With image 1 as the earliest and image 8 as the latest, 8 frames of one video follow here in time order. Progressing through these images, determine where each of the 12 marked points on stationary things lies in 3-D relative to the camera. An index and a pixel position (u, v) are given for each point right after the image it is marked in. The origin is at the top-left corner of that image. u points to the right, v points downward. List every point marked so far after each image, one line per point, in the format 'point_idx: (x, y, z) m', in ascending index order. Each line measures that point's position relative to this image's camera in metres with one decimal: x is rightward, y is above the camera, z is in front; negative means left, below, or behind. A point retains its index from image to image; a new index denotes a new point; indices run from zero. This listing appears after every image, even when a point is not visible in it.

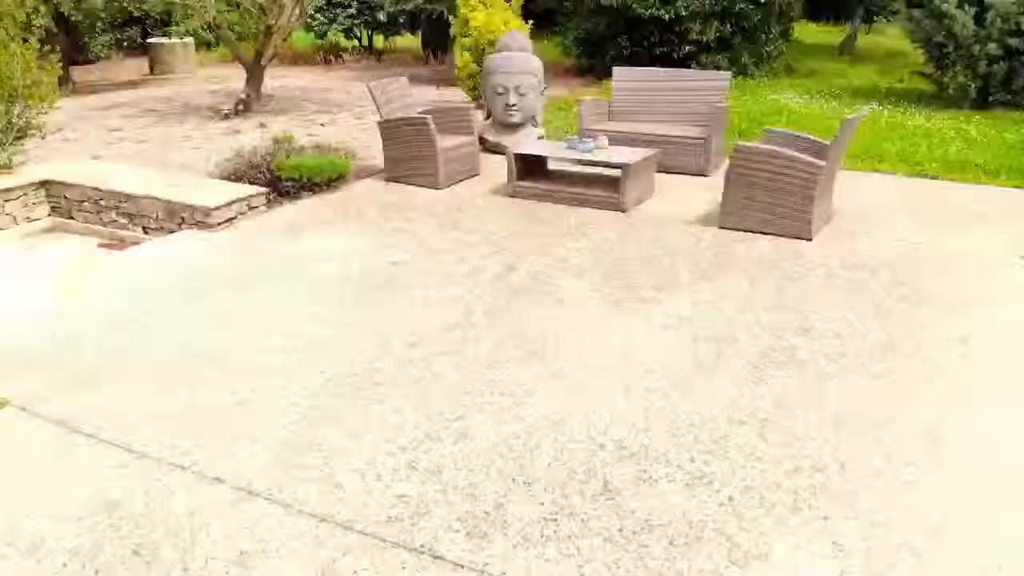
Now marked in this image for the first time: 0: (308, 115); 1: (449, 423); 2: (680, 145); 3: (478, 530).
0: (-2.0, +1.7, +8.2) m
1: (-0.2, -0.4, +2.5) m
2: (+1.1, +0.9, +5.4) m
3: (-0.1, -0.6, +2.0) m
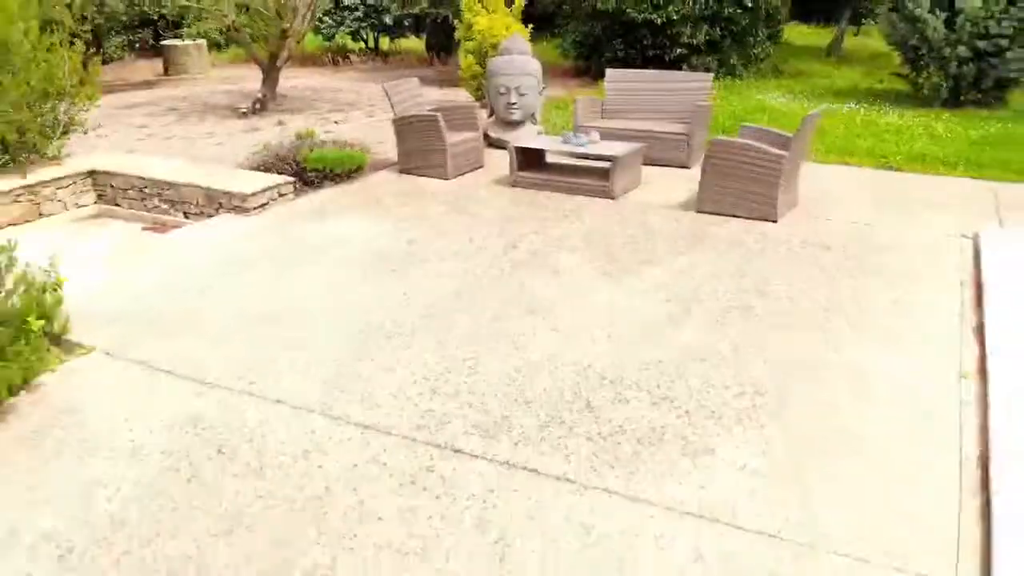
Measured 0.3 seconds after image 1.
0: (-2.0, +1.9, +8.8) m
1: (-0.2, -0.3, +3.0) m
2: (+1.1, +1.1, +5.9) m
3: (-0.1, -0.5, +2.5) m
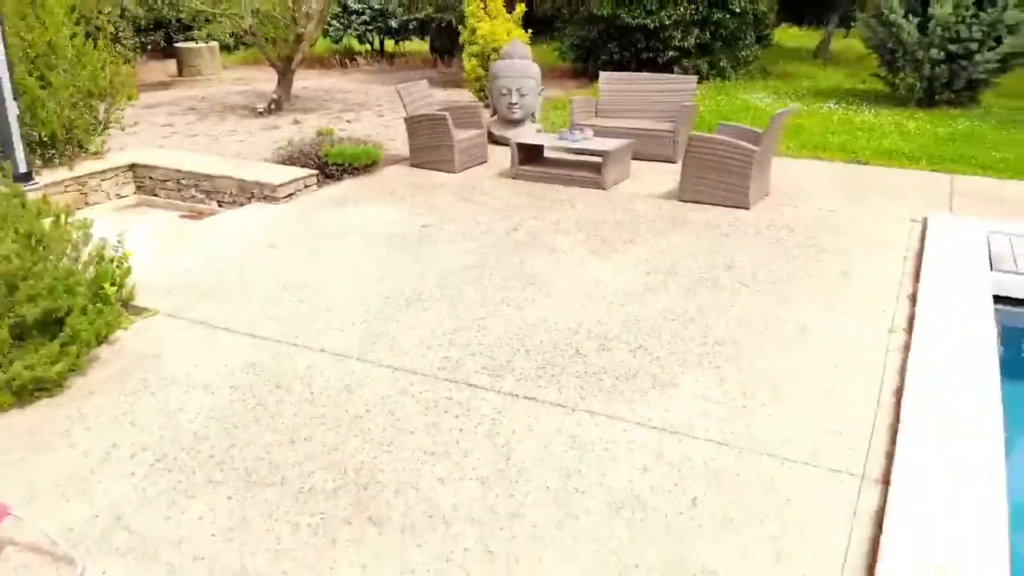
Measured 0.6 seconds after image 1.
0: (-2.0, +2.0, +9.3) m
1: (-0.2, -0.2, +3.5) m
2: (+1.1, +1.2, +6.4) m
3: (-0.1, -0.3, +3.1) m
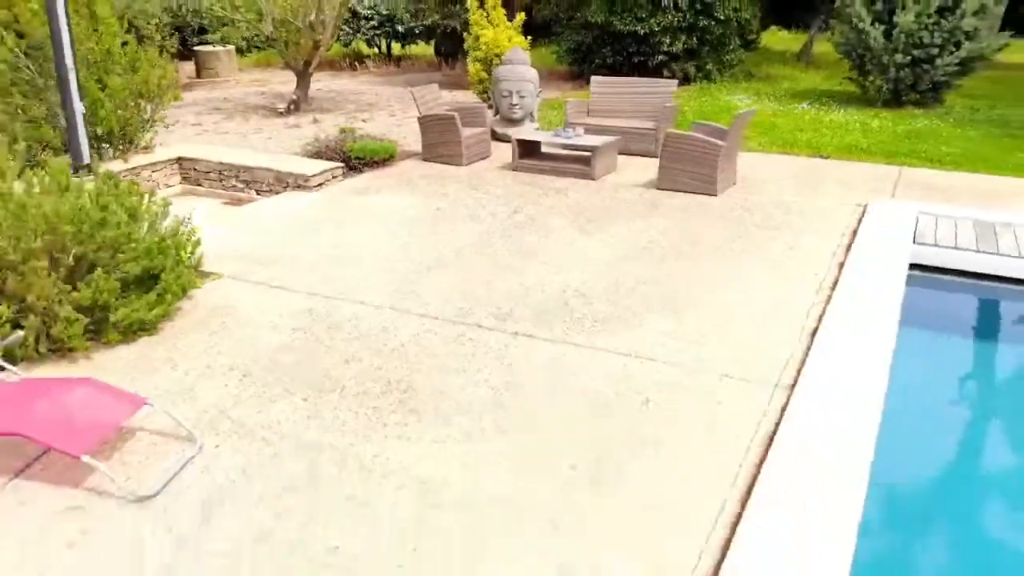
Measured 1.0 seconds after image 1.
0: (-2.0, +2.2, +10.1) m
1: (-0.1, 0.0, +4.4) m
2: (+1.1, +1.4, +7.2) m
3: (0.0, -0.2, +3.9) m
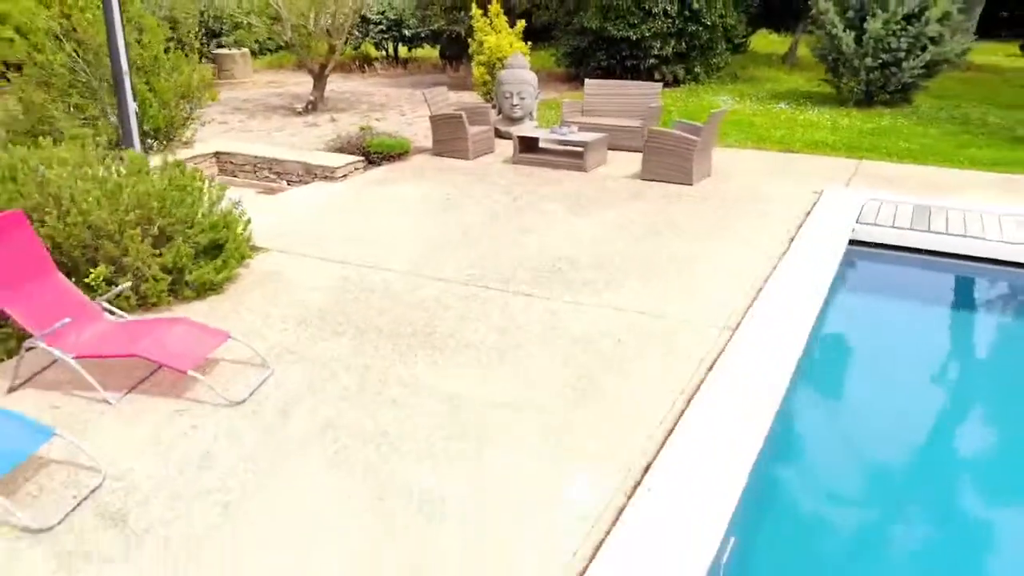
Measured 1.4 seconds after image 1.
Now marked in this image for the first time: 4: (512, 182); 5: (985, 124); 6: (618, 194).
0: (-2.0, +2.3, +11.0) m
1: (-0.1, +0.2, +5.2) m
2: (+1.1, +1.5, +8.1) m
3: (0.0, 0.0, +4.7) m
4: (0.0, +0.9, +7.0) m
5: (+5.8, +2.1, +10.3) m
6: (+0.9, +0.8, +6.6) m
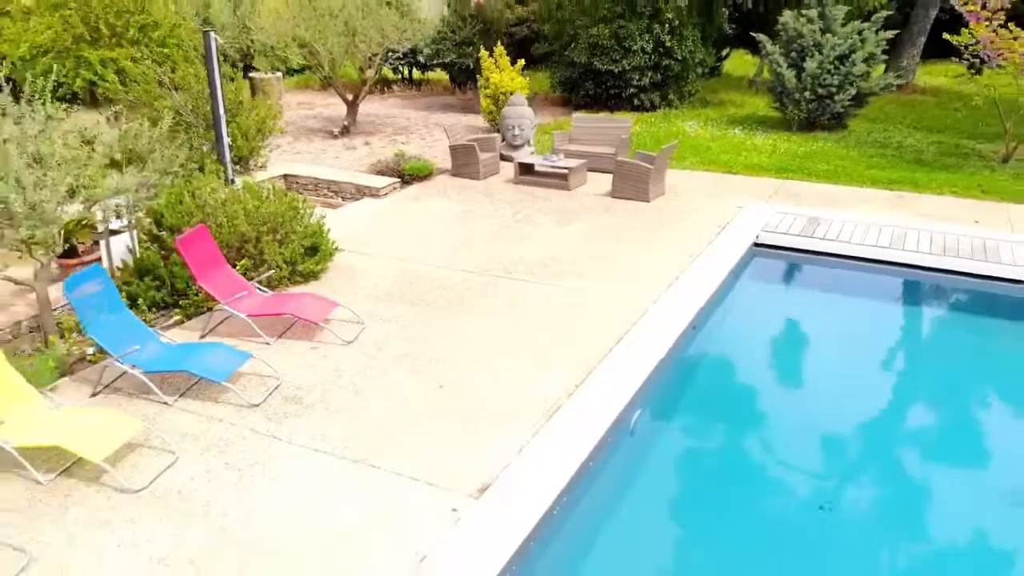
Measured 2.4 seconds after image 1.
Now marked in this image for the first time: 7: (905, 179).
0: (-2.0, +2.4, +13.2) m
1: (-0.1, +0.3, +7.4) m
2: (+1.2, +1.6, +10.3) m
3: (0.0, +0.1, +7.0) m
4: (0.0, +1.0, +9.3) m
5: (+5.8, +2.2, +12.5) m
6: (+0.9, +0.9, +8.8) m
7: (+5.0, +1.4, +10.5) m
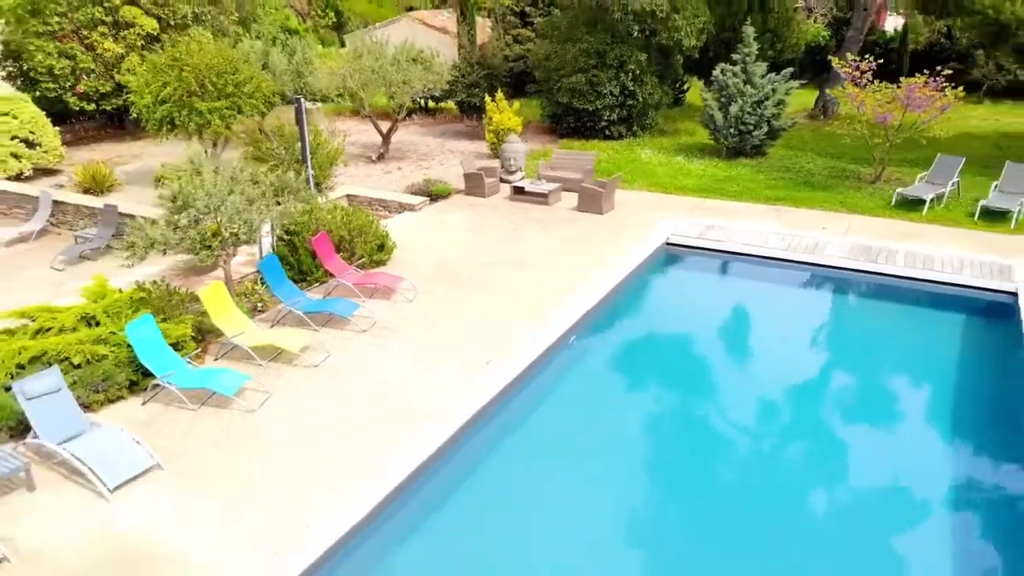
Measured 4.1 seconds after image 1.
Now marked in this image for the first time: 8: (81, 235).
0: (-2.0, +2.7, +17.4) m
1: (-0.2, +0.5, +11.6) m
2: (+1.1, +1.9, +14.5) m
3: (-0.1, +0.4, +11.1) m
4: (-0.1, +1.3, +13.4) m
5: (+5.7, +2.4, +16.7) m
6: (+0.8, +1.1, +13.0) m
7: (+4.9, +1.6, +14.6) m
8: (-7.7, +1.0, +14.7) m
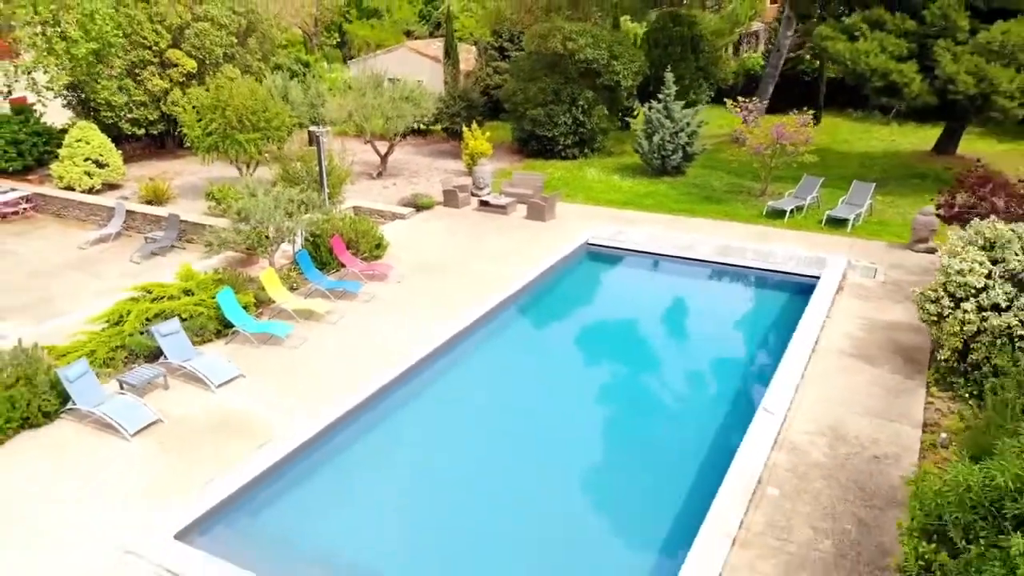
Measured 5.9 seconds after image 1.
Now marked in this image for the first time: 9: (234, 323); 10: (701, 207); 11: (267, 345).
0: (-2.8, +2.9, +22.1) m
1: (-1.0, +0.8, +16.3) m
2: (+0.3, +2.1, +19.2) m
3: (-0.9, +0.6, +15.8) m
4: (-0.9, +1.5, +18.1) m
5: (+4.9, +2.7, +21.4) m
6: (0.0, +1.4, +17.7) m
7: (+4.1, +1.9, +19.3) m
8: (-8.5, +1.2, +19.4) m
9: (-4.3, -0.6, +12.7) m
10: (+4.5, +1.9, +19.6) m
11: (-3.8, -0.9, +12.8) m
